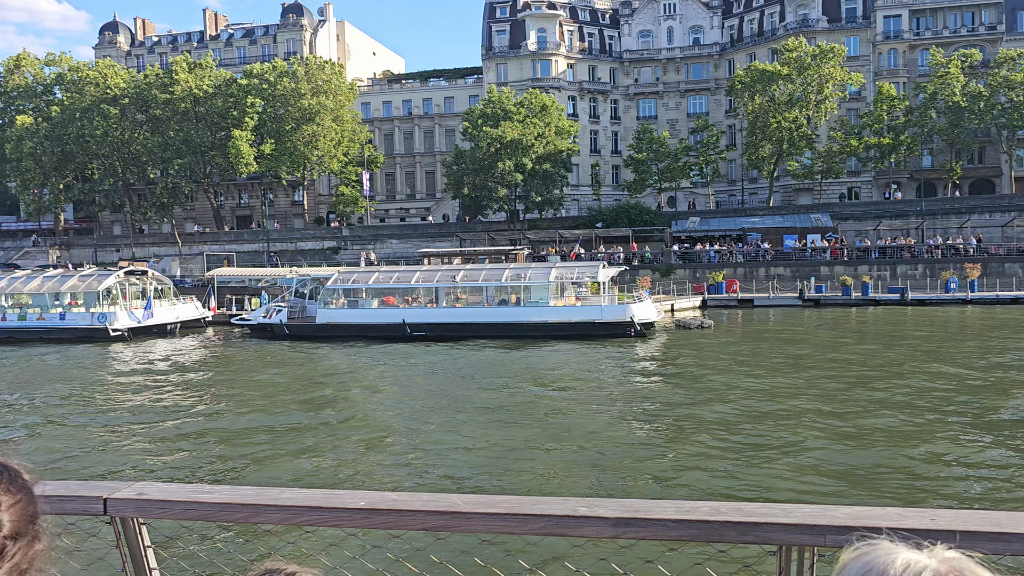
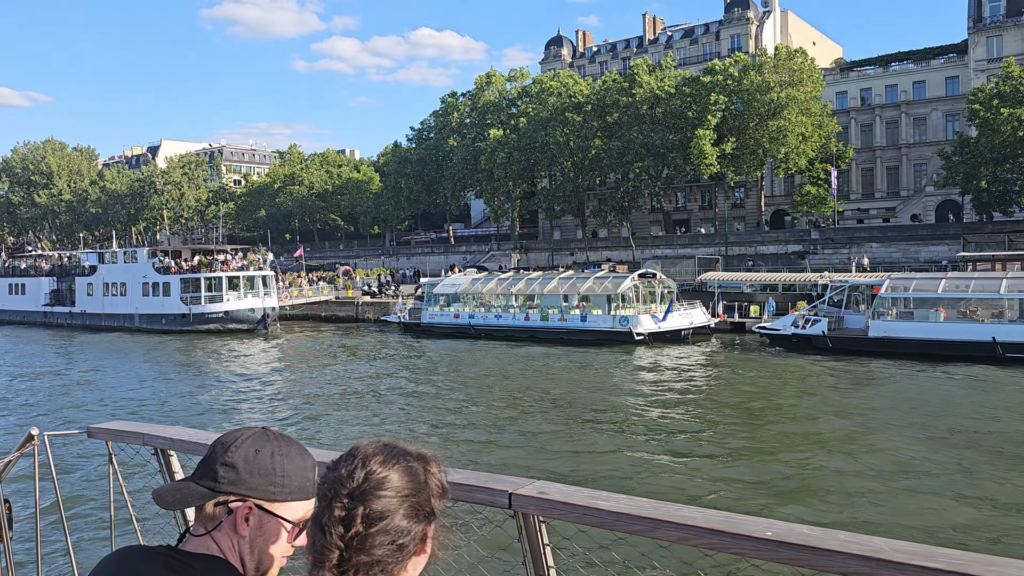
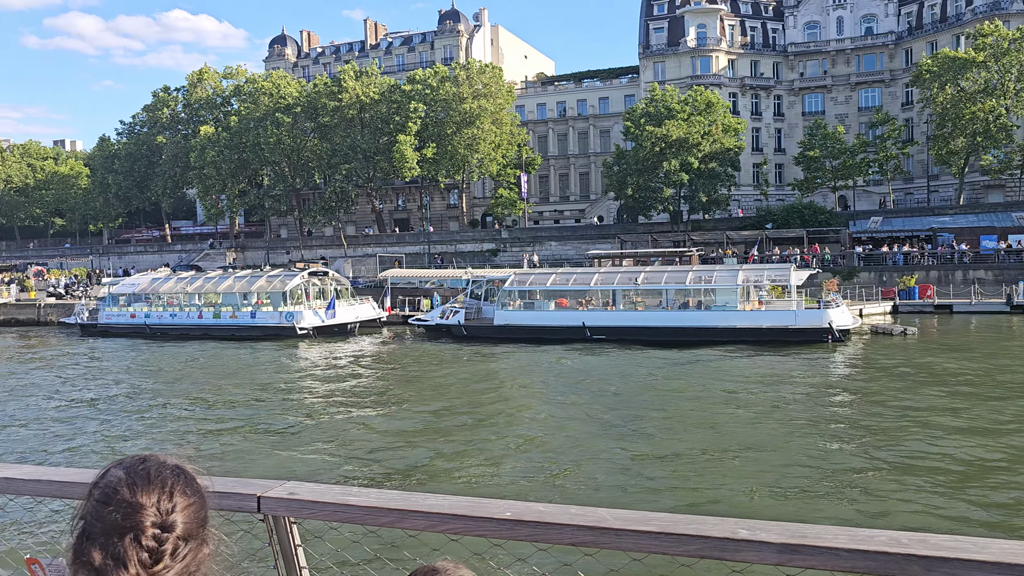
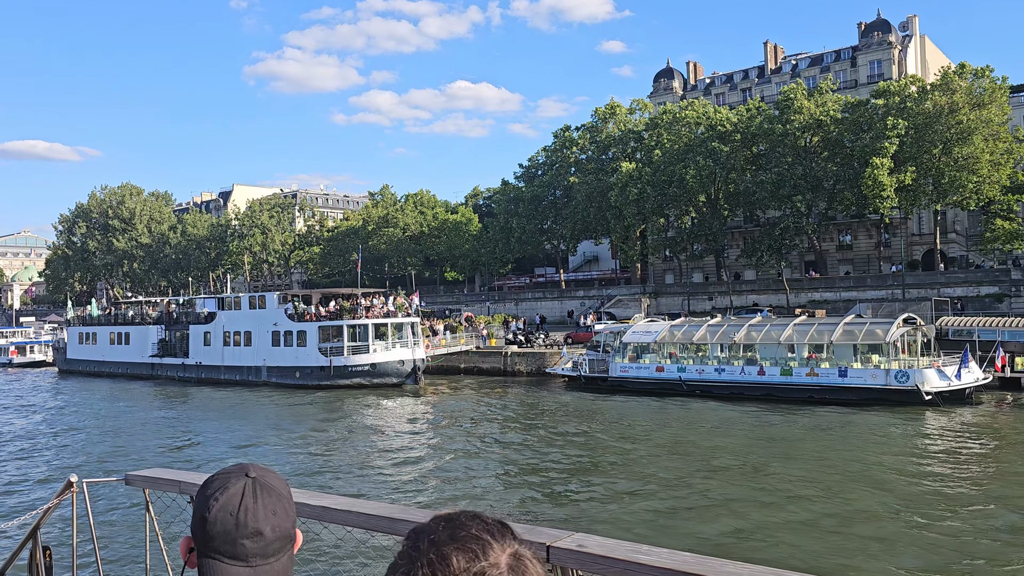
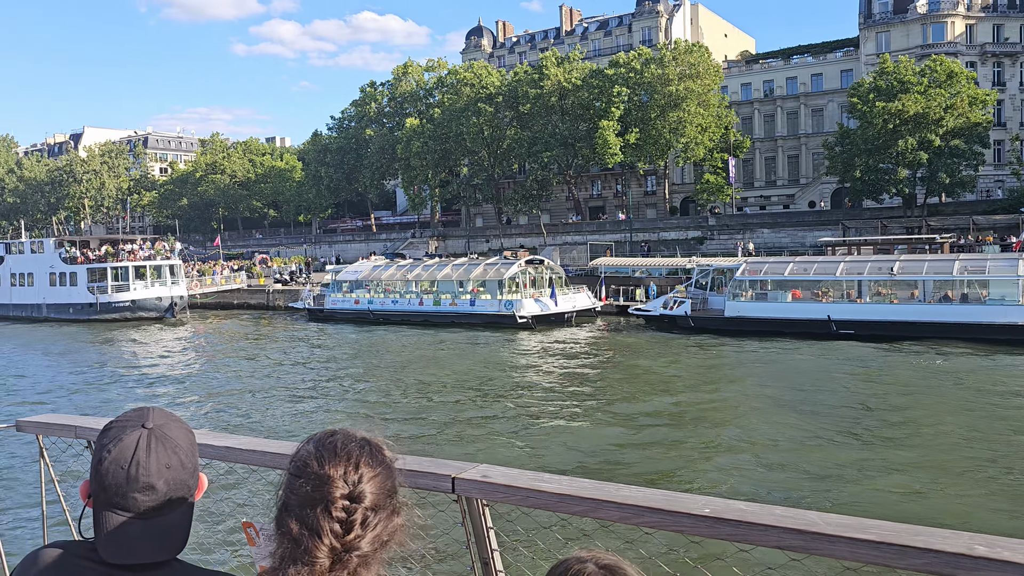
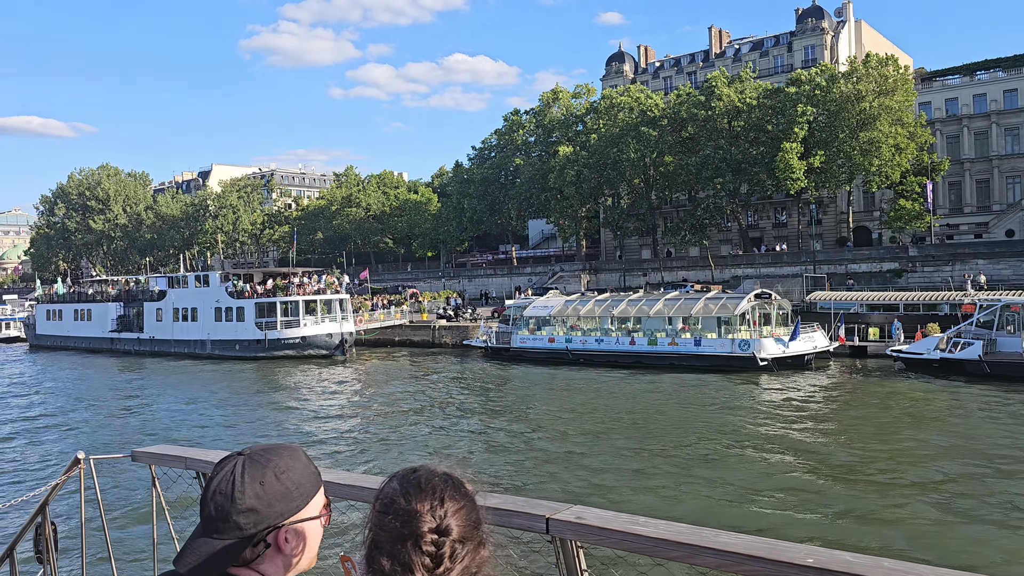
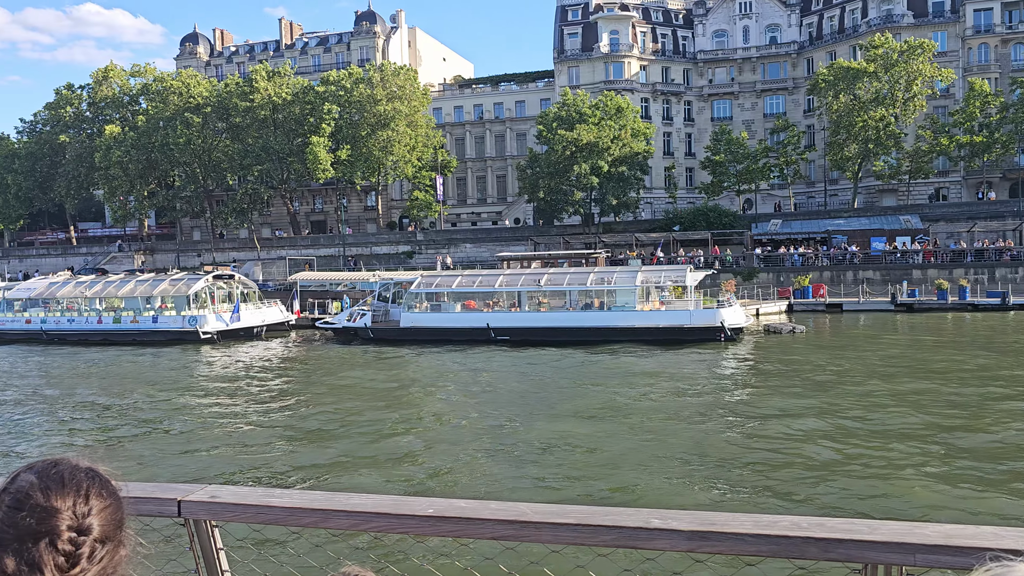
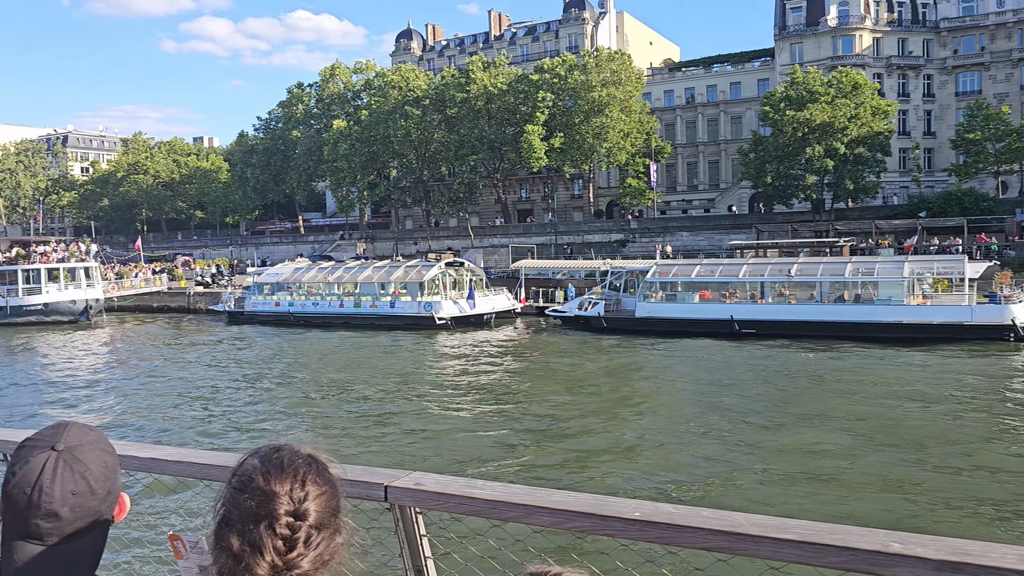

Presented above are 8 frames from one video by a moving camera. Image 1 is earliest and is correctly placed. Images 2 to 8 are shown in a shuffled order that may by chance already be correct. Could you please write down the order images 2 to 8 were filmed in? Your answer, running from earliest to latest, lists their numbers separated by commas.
7, 3, 8, 5, 2, 6, 4
